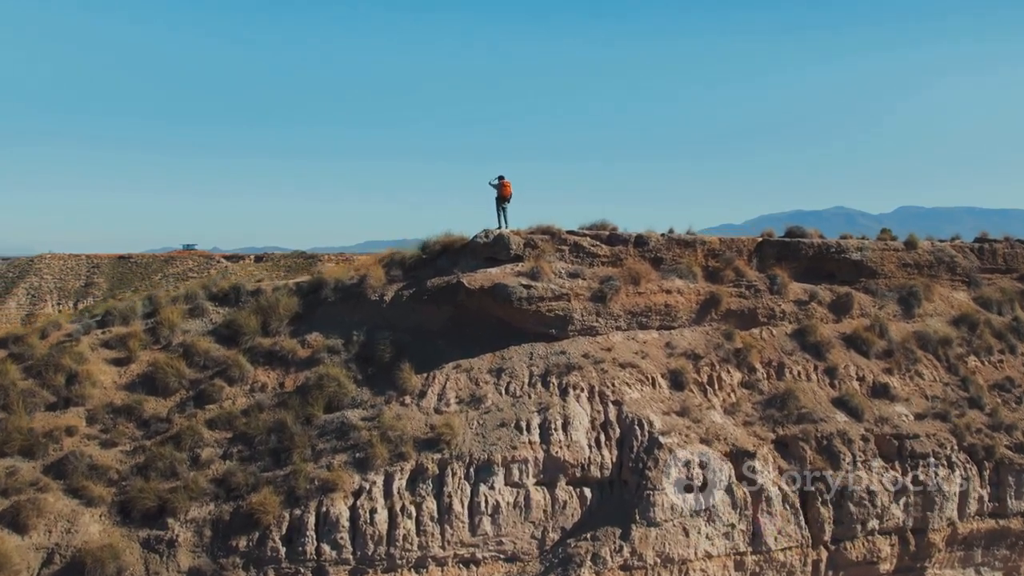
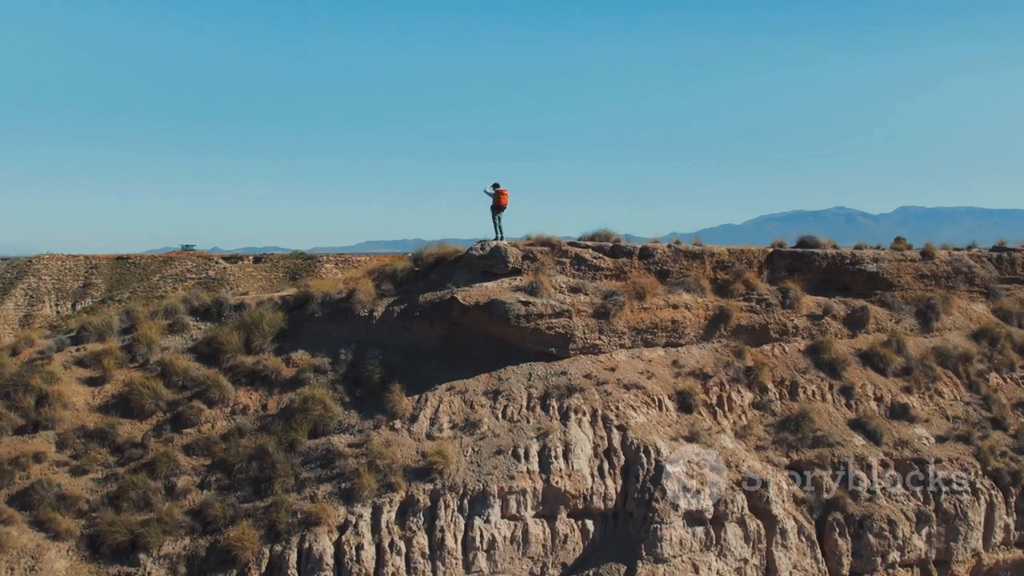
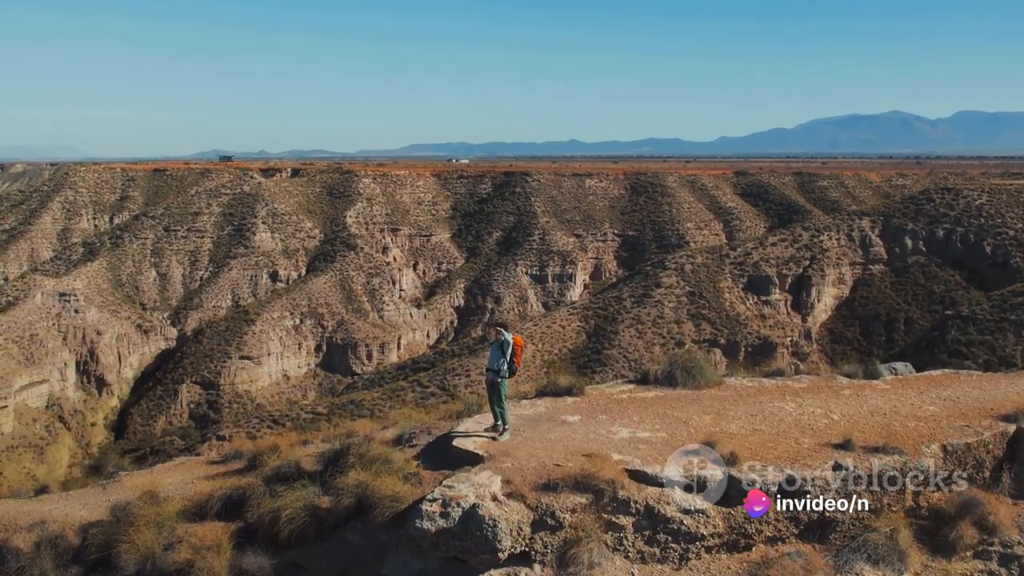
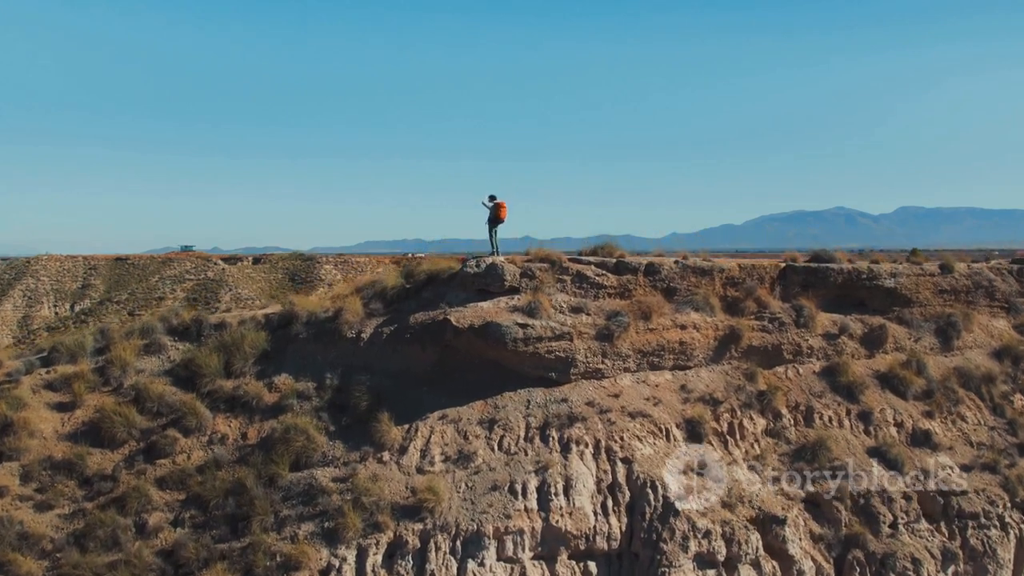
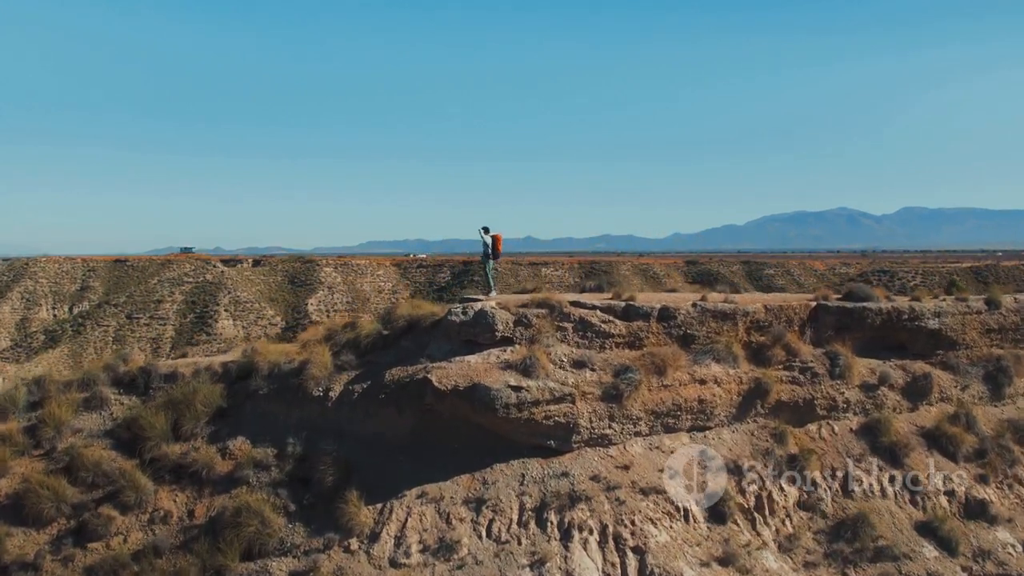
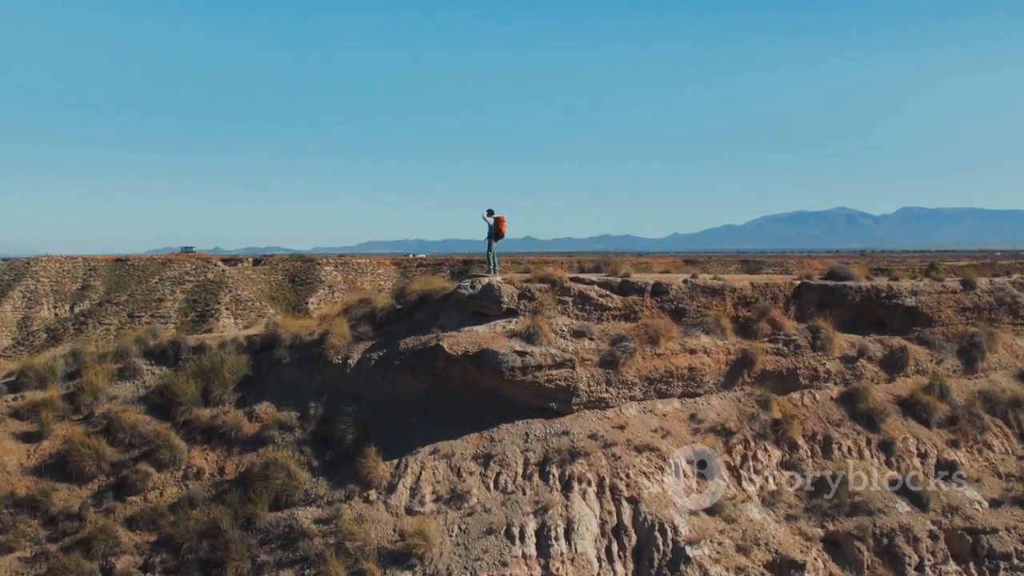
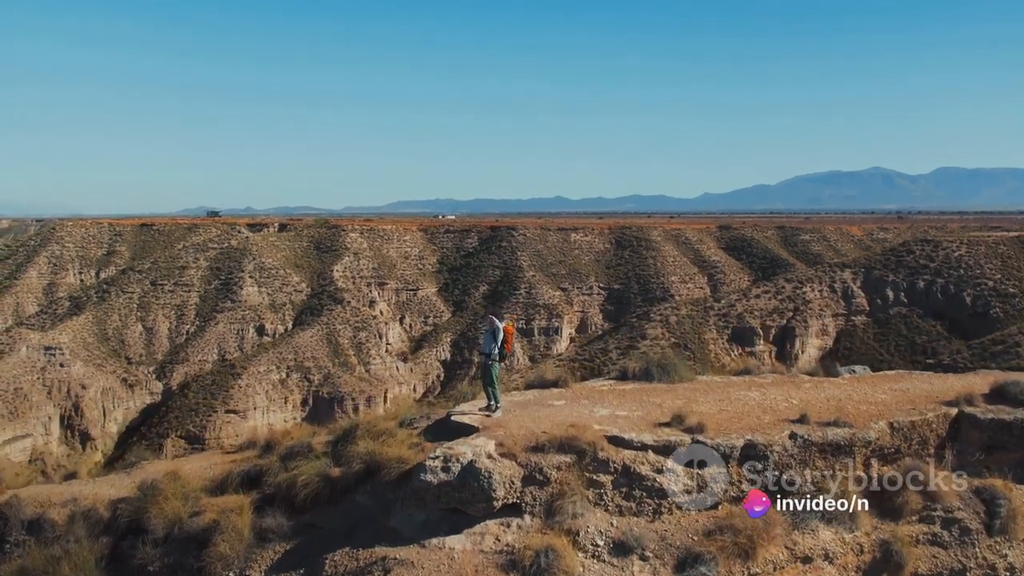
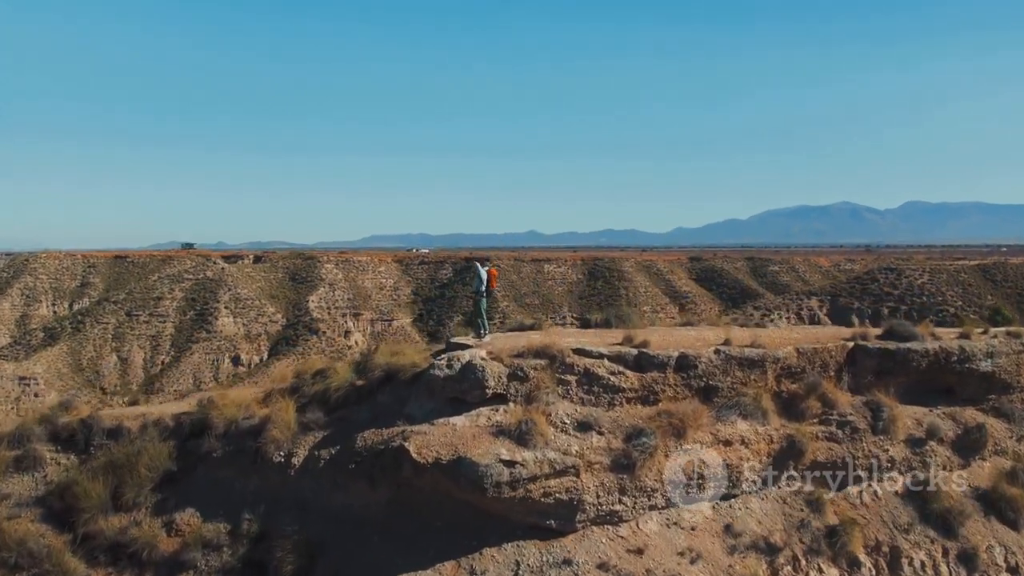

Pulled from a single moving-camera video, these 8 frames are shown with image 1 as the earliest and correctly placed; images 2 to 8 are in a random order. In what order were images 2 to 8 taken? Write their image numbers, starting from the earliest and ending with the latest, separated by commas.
2, 4, 6, 5, 8, 7, 3
